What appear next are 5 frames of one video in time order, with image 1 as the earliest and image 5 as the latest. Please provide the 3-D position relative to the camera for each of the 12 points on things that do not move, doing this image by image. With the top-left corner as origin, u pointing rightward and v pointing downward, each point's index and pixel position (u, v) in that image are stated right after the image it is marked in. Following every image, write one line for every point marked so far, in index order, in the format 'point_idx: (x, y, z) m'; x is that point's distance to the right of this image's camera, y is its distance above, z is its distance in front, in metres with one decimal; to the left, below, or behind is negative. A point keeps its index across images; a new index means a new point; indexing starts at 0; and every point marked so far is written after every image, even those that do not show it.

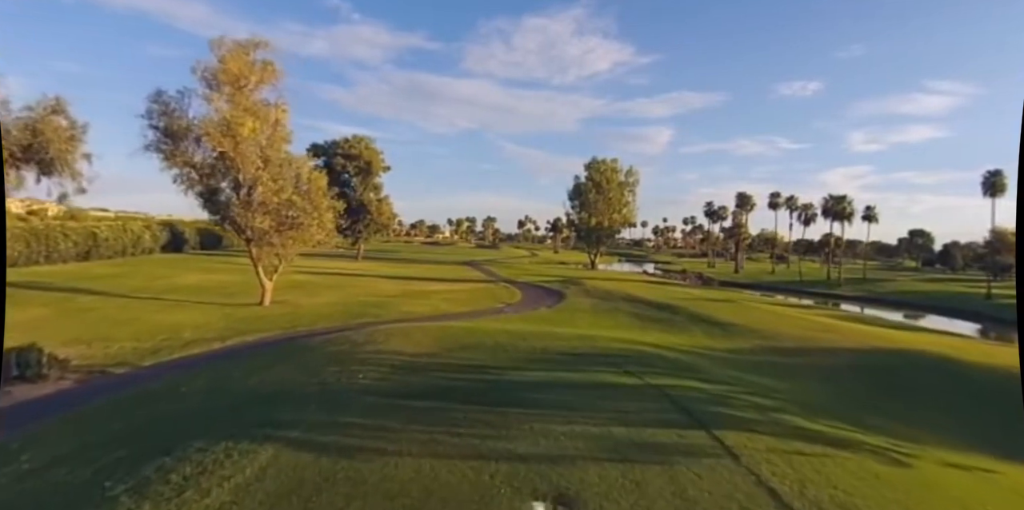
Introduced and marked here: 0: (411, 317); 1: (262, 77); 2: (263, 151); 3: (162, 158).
0: (-2.0, -1.3, +9.8) m
1: (-4.8, +3.6, +9.8) m
2: (-4.8, +2.1, +9.7) m
3: (-6.9, +1.9, +9.9) m
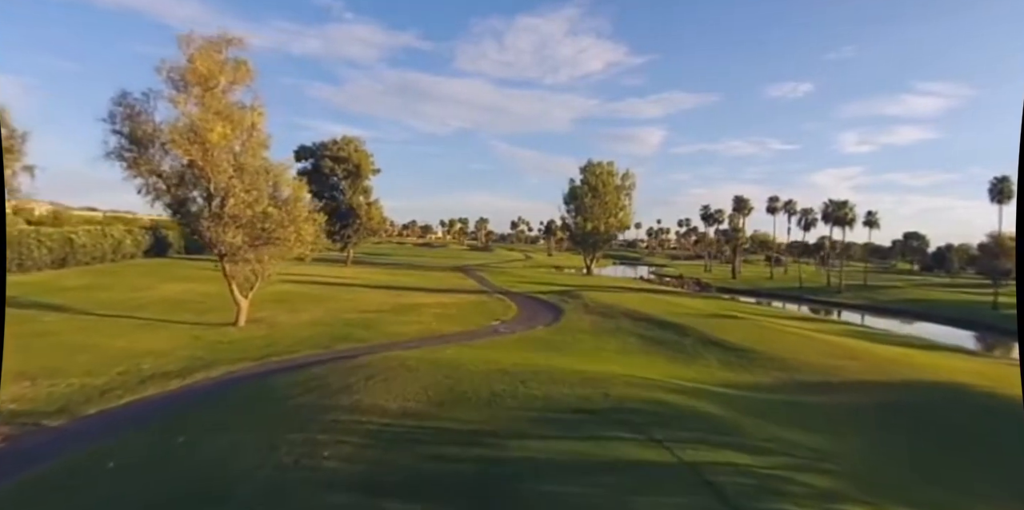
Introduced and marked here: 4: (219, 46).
0: (-2.0, -1.6, +9.0) m
1: (-4.9, +3.2, +8.9) m
2: (-4.8, +1.7, +8.8) m
3: (-6.9, +1.6, +9.0) m
4: (-4.9, +3.6, +8.6) m
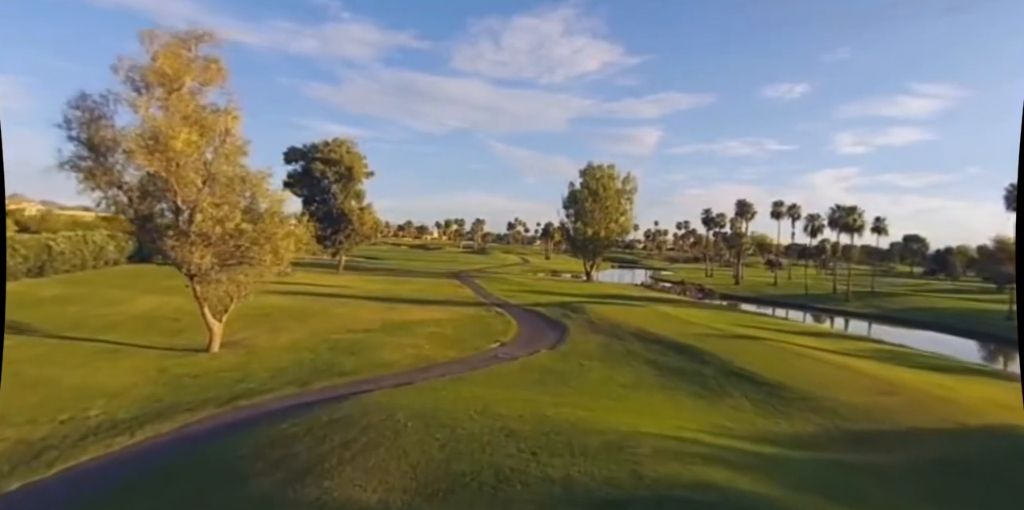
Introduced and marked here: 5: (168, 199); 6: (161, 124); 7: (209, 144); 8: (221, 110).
0: (-2.0, -1.9, +8.1) m
1: (-4.8, +2.9, +8.0) m
2: (-4.8, +1.4, +7.9) m
3: (-6.9, +1.2, +8.1) m
4: (-4.9, +3.2, +7.6) m
5: (-5.6, +0.9, +8.1) m
6: (-5.5, +2.0, +7.9) m
7: (-4.8, +1.7, +7.9) m
8: (-4.6, +2.3, +8.0) m
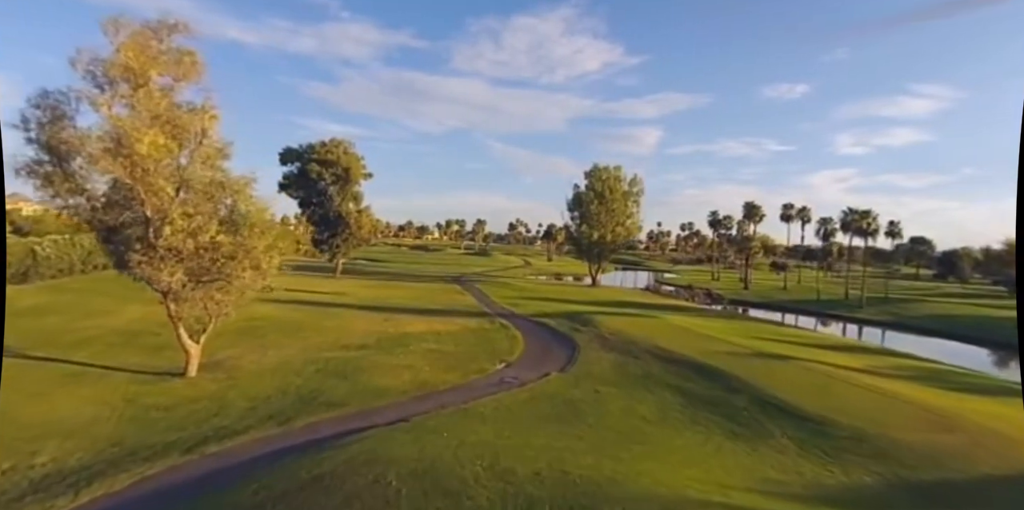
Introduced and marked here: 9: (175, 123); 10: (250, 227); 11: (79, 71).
0: (-1.9, -2.2, +7.2) m
1: (-4.7, +2.7, +7.1) m
2: (-4.7, +1.2, +7.0) m
3: (-6.8, +1.0, +7.2) m
4: (-4.7, +3.0, +6.7) m
5: (-5.4, +0.6, +7.3) m
6: (-5.4, +1.8, +7.0) m
7: (-4.6, +1.5, +7.0) m
8: (-4.5, +2.1, +7.1) m
9: (-4.7, +1.9, +7.0) m
10: (-3.8, +0.4, +7.2) m
11: (-5.9, +2.5, +6.9) m
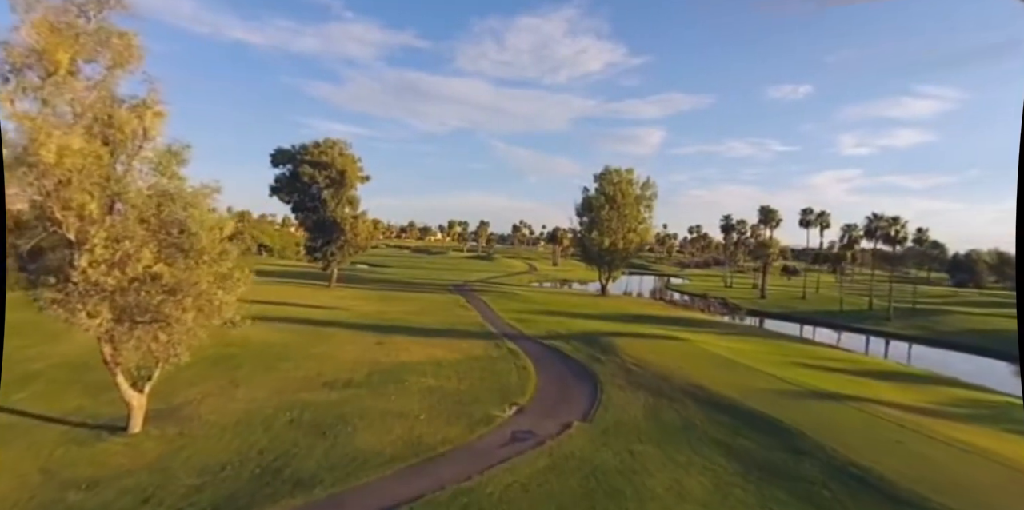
0: (-1.7, -2.0, +8.0) m
1: (-4.5, +2.8, +7.9) m
2: (-4.5, +1.3, +7.8) m
3: (-6.6, +1.2, +8.0) m
4: (-4.6, +3.2, +7.6) m
5: (-5.3, +0.8, +8.1) m
6: (-5.2, +2.0, +7.8) m
7: (-4.5, +1.7, +7.8) m
8: (-4.3, +2.2, +7.9) m
9: (-4.5, +2.0, +7.8) m
10: (-3.6, +0.5, +8.0) m
11: (-5.7, +2.7, +7.7) m
